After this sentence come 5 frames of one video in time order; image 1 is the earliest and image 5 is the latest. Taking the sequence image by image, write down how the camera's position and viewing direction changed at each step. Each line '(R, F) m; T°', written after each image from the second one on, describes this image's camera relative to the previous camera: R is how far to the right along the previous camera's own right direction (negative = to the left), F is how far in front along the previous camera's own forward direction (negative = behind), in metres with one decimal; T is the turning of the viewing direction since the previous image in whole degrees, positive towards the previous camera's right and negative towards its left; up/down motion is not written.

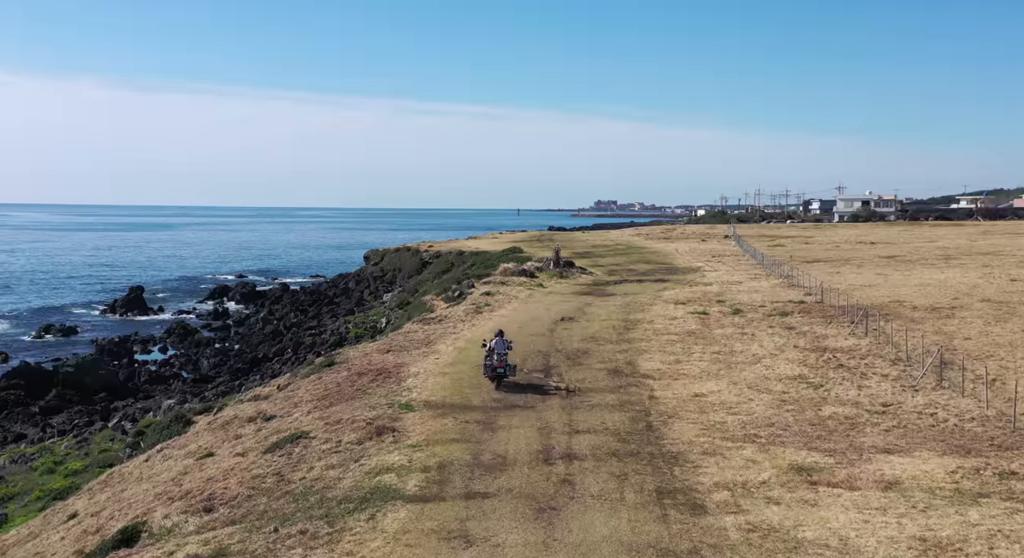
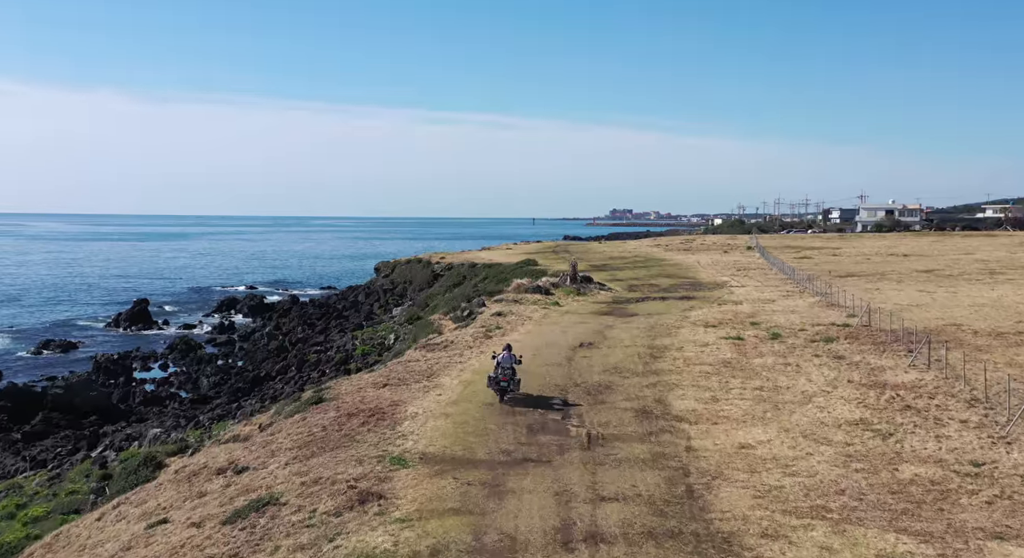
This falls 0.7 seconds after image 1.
(+0.1, +2.9) m; -1°
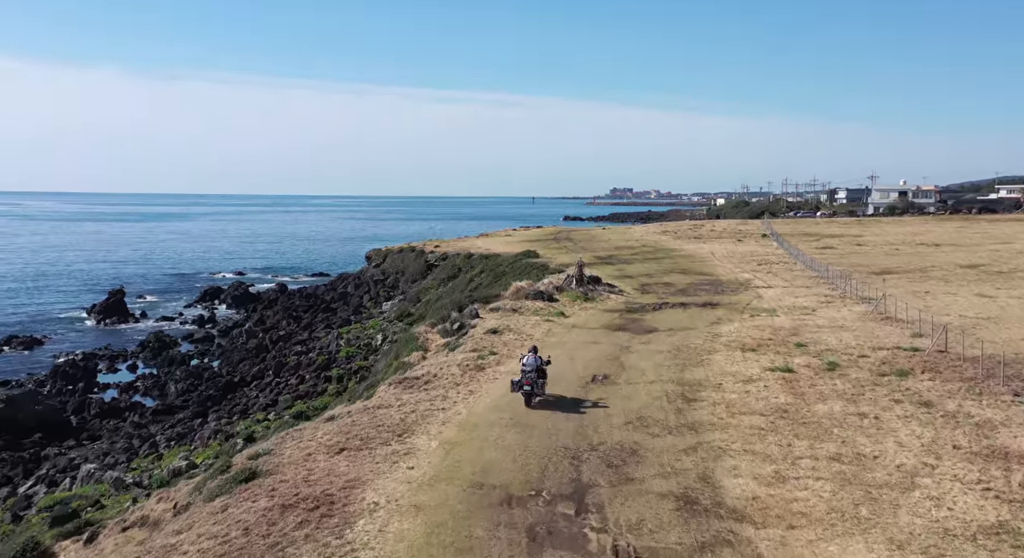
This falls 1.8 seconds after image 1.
(+0.1, +5.2) m; 0°
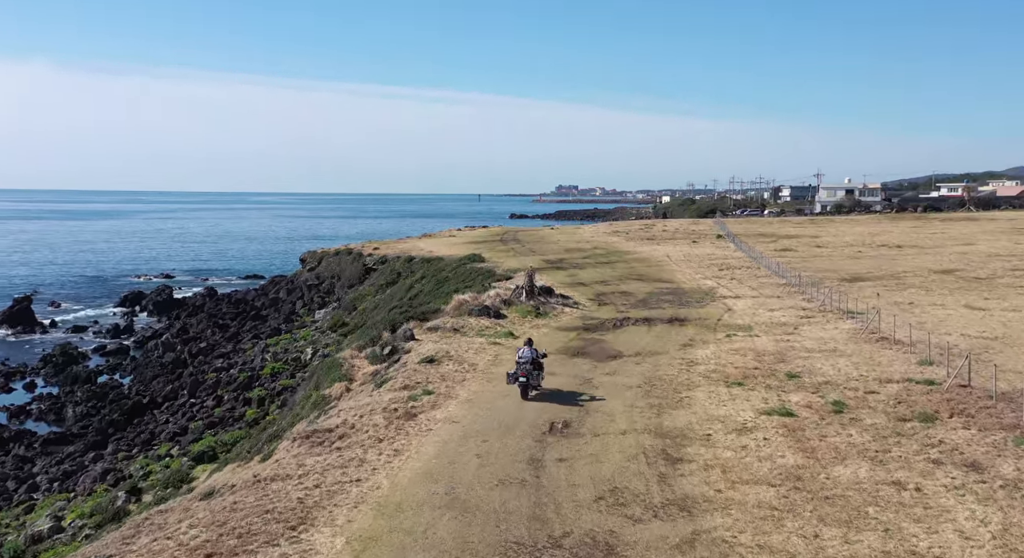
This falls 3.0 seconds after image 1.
(+0.2, +4.4) m; +3°
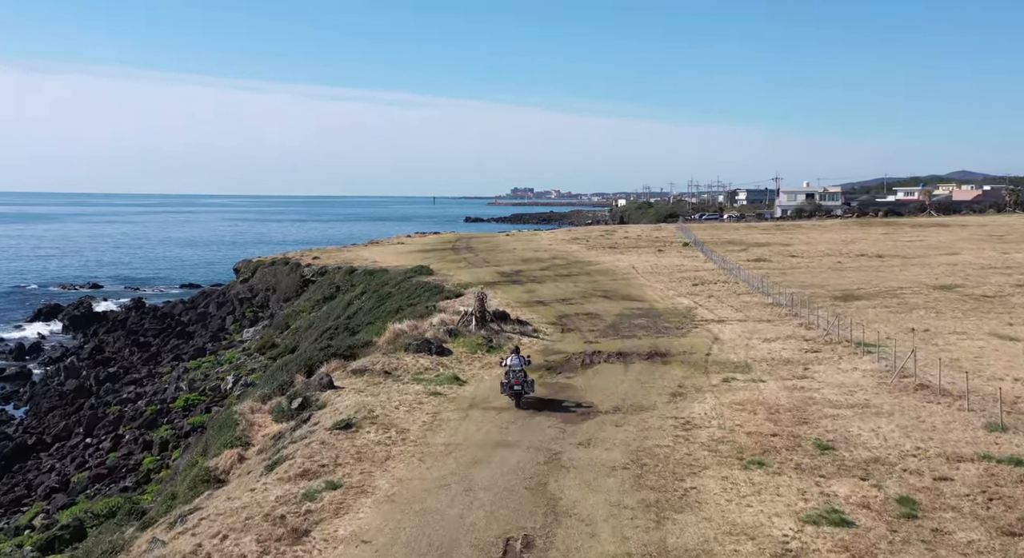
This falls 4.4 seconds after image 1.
(+0.3, +5.6) m; +3°
